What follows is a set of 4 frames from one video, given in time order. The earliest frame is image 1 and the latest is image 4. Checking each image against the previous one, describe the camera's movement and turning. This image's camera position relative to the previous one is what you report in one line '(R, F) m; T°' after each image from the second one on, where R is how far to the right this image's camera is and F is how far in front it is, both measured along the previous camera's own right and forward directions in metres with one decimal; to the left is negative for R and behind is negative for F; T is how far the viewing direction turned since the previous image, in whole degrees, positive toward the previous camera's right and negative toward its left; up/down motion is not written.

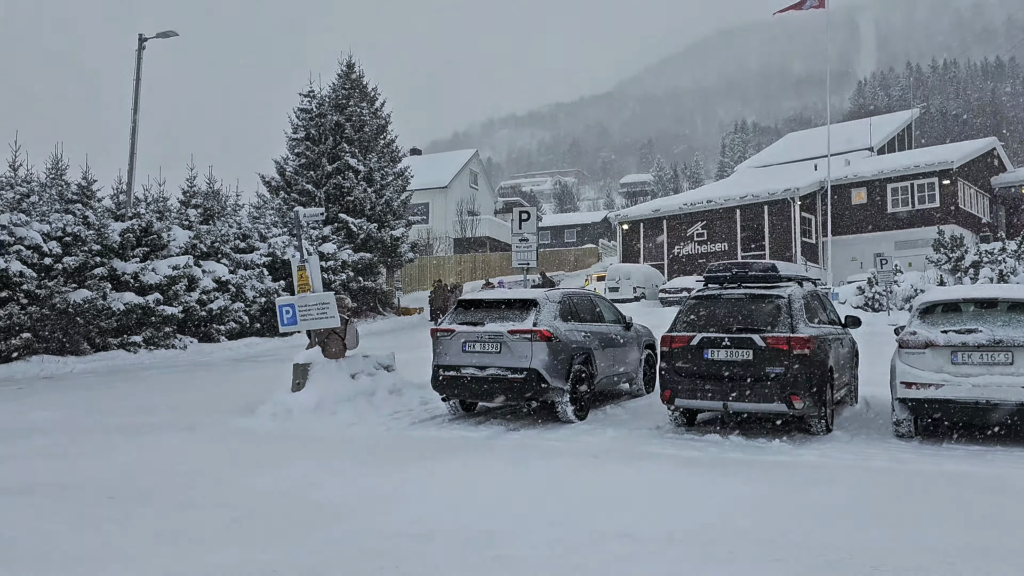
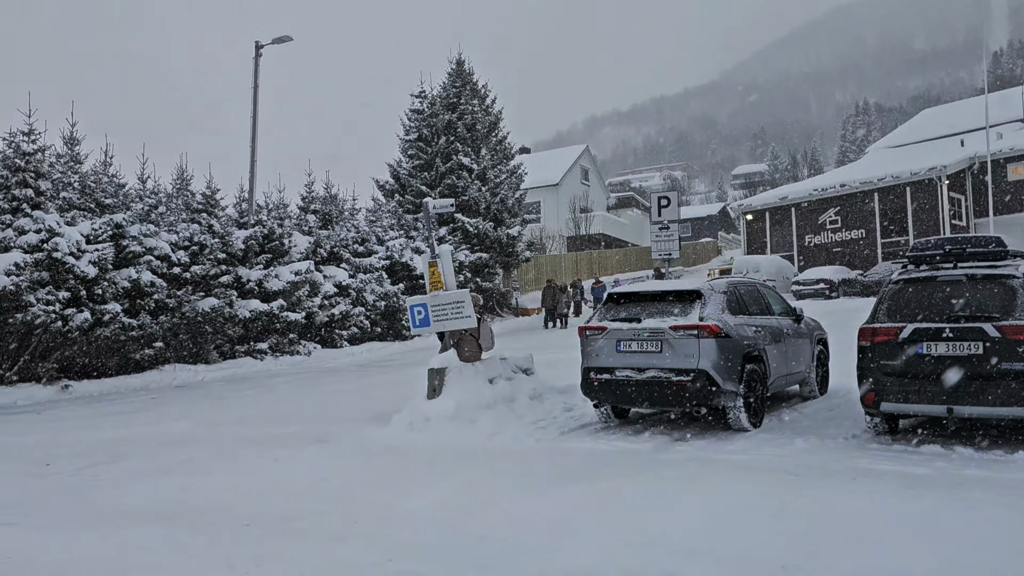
(-0.5, +1.0) m; -7°
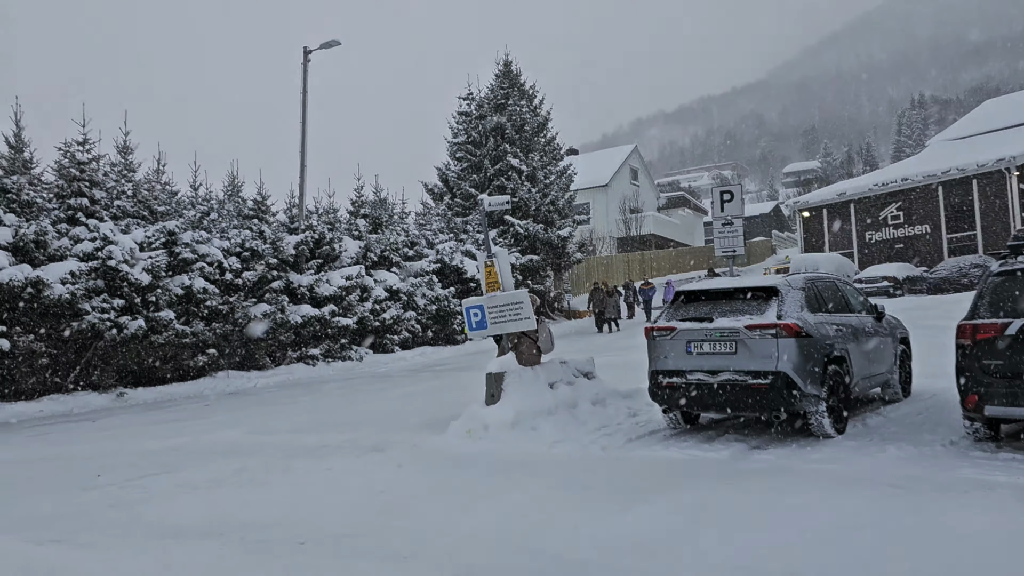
(-0.1, +0.4) m; -3°
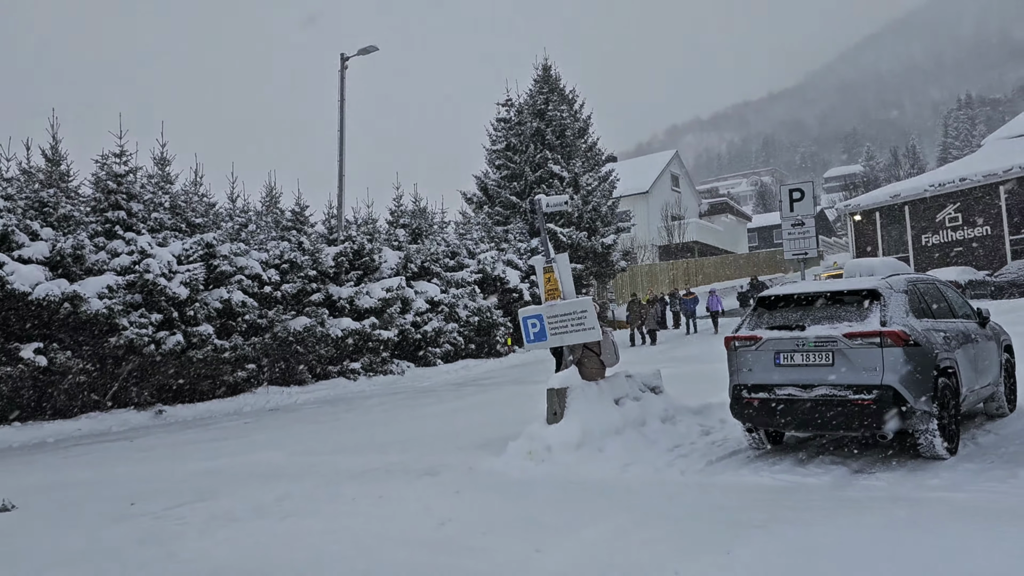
(-0.2, +0.7) m; -2°
